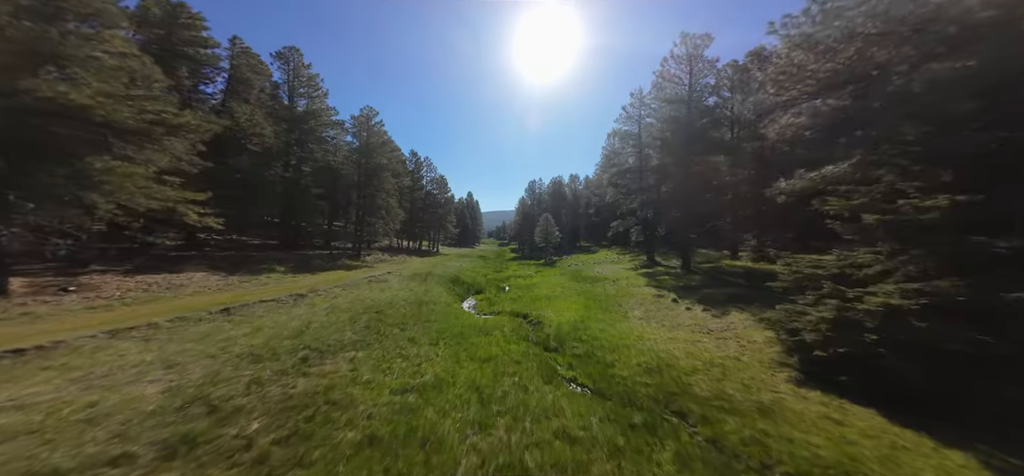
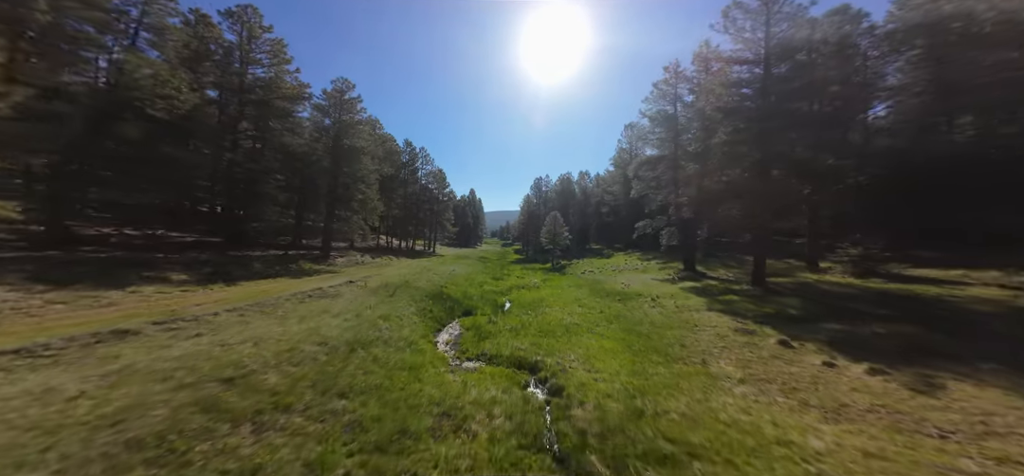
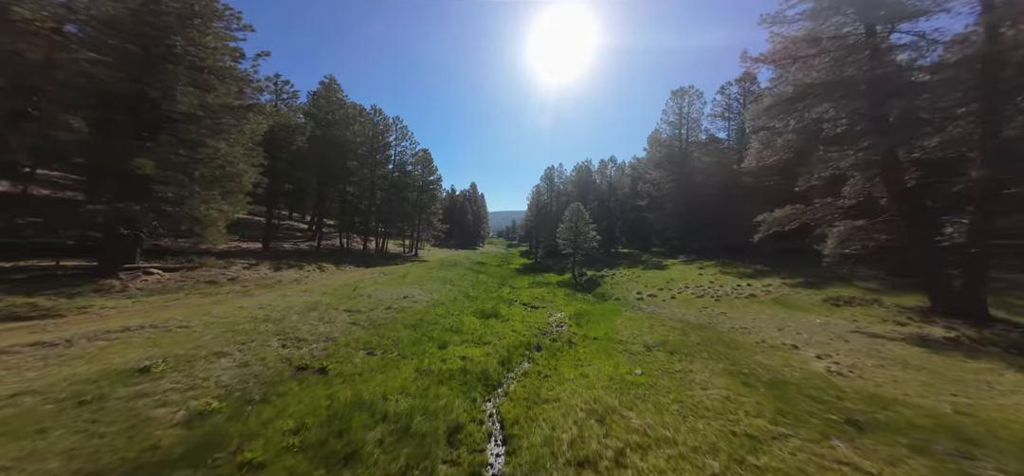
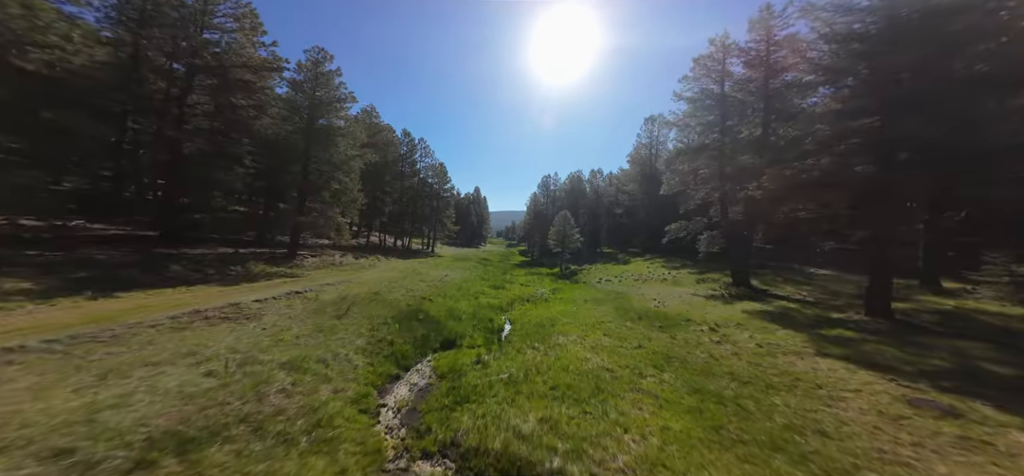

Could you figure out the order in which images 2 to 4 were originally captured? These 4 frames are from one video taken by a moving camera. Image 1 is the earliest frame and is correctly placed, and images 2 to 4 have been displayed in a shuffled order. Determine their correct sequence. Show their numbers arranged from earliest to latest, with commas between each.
2, 4, 3
